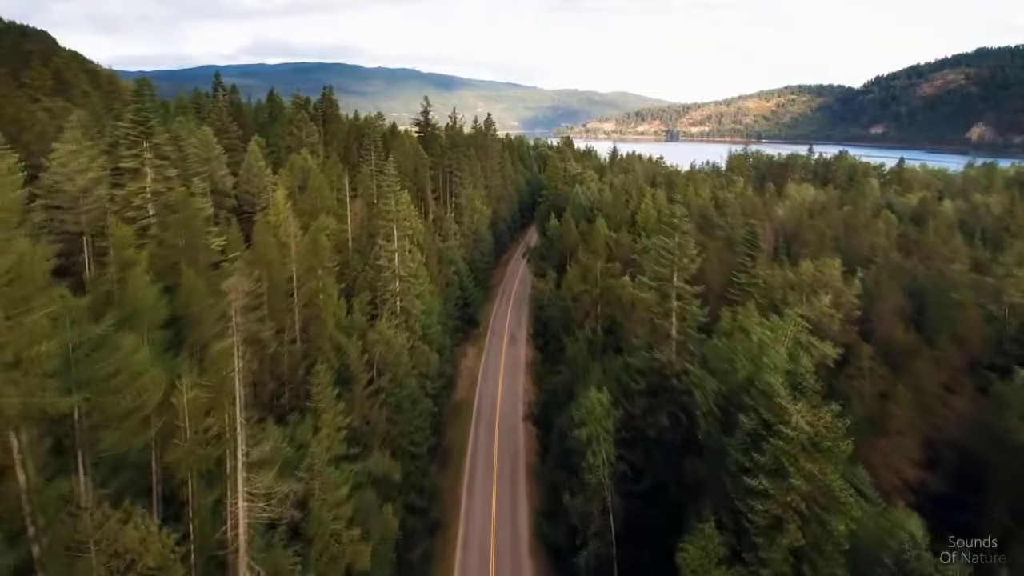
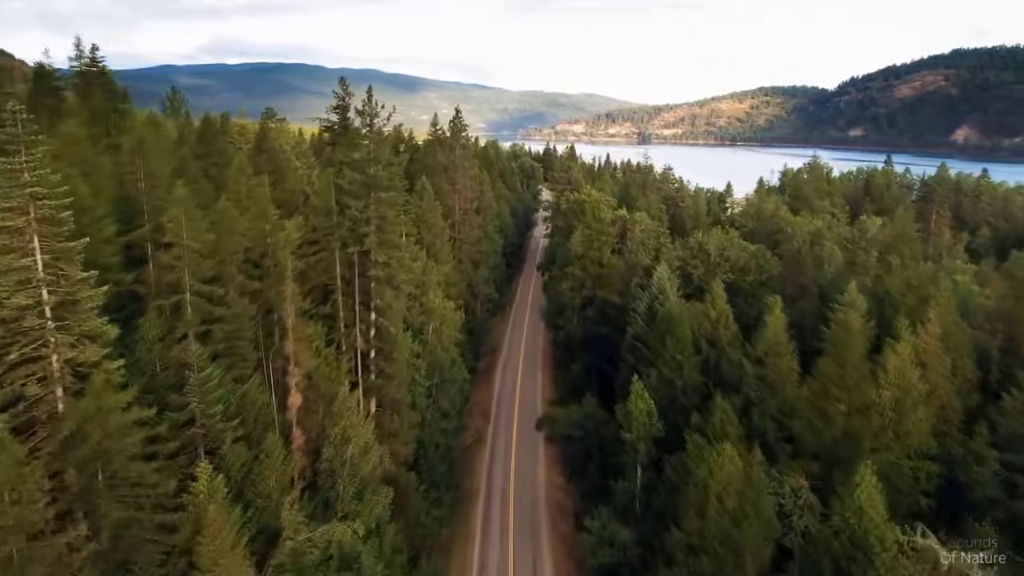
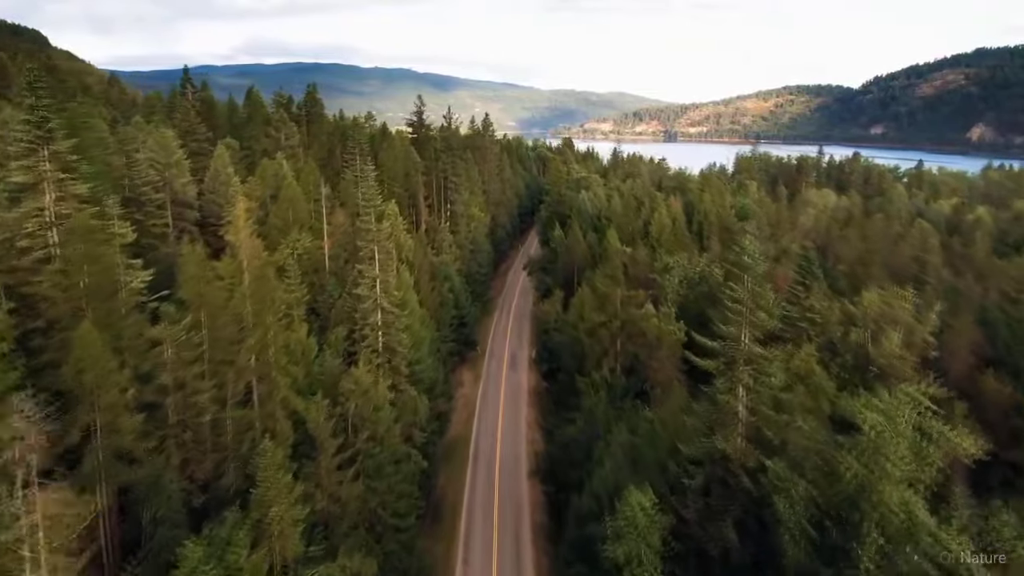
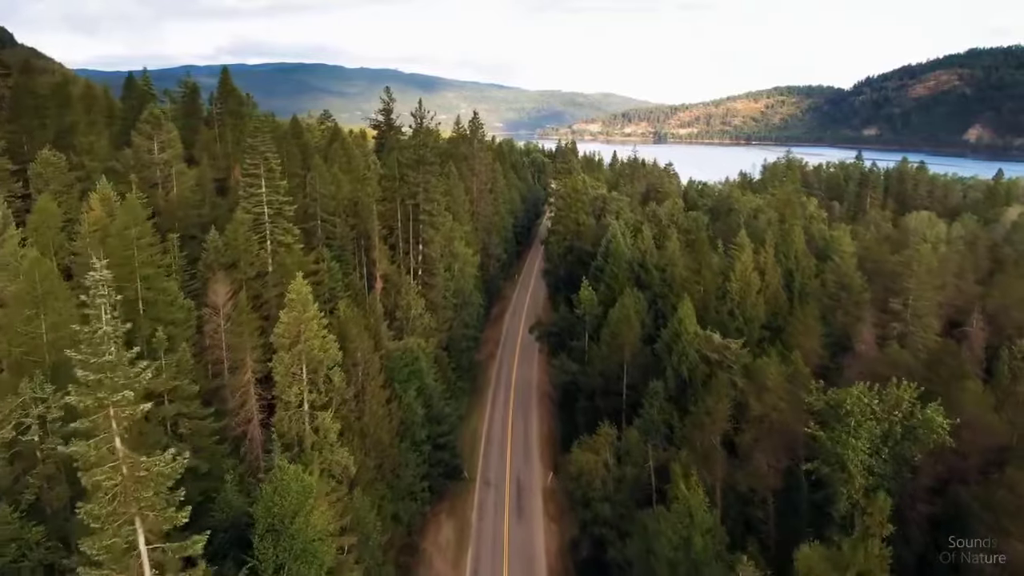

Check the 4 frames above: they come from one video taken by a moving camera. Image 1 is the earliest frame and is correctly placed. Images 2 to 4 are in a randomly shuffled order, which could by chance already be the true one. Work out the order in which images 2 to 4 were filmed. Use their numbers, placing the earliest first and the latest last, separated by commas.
3, 4, 2
